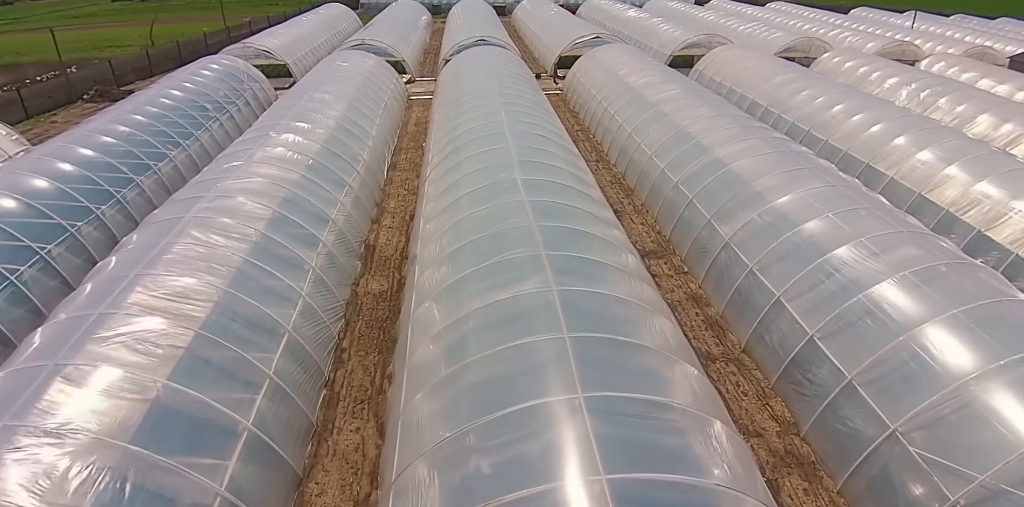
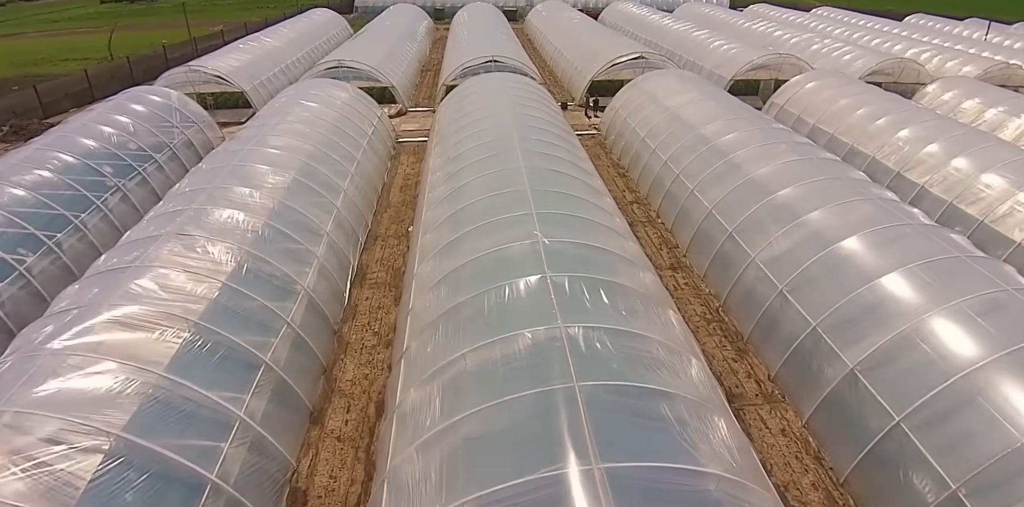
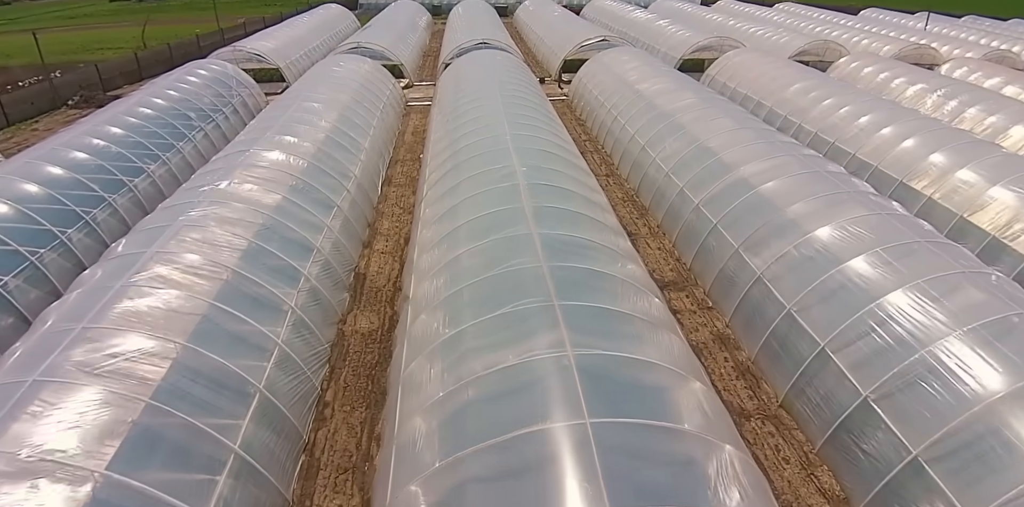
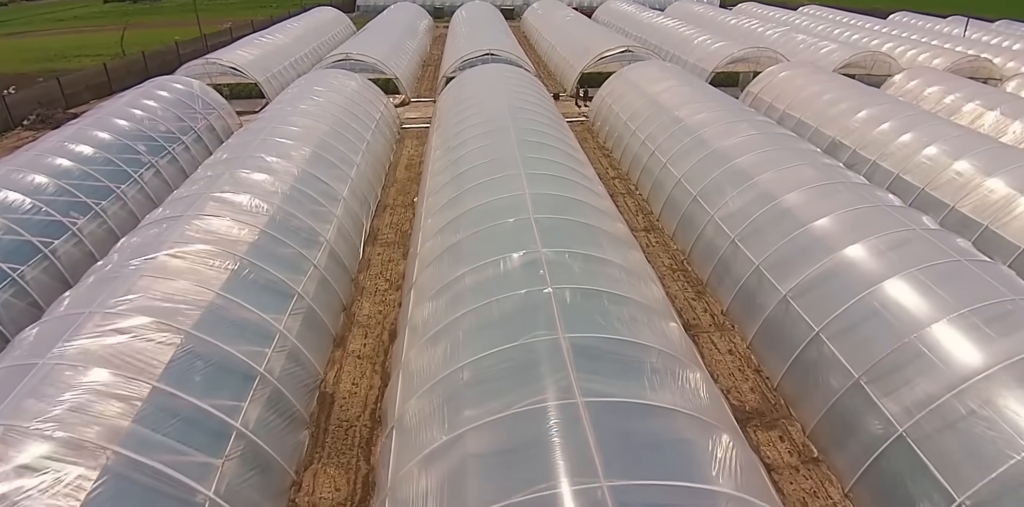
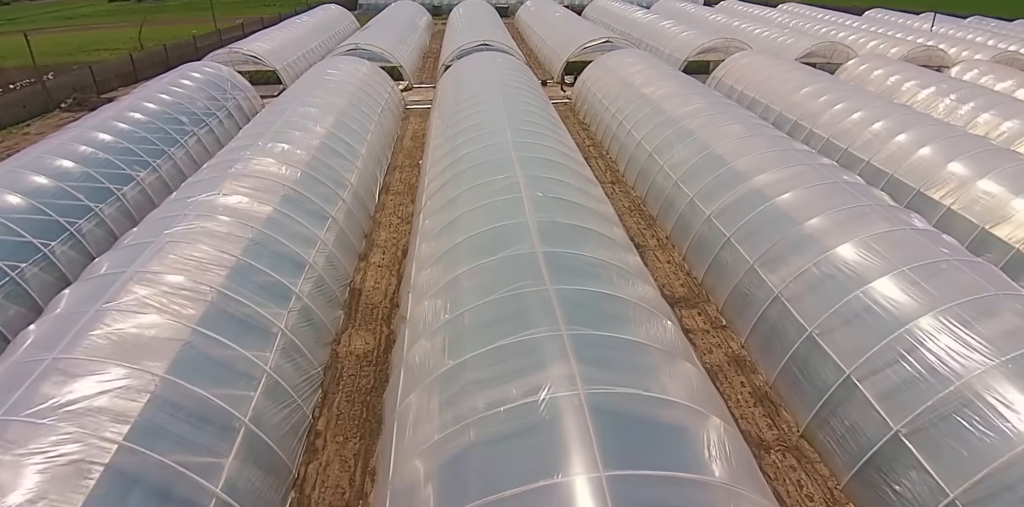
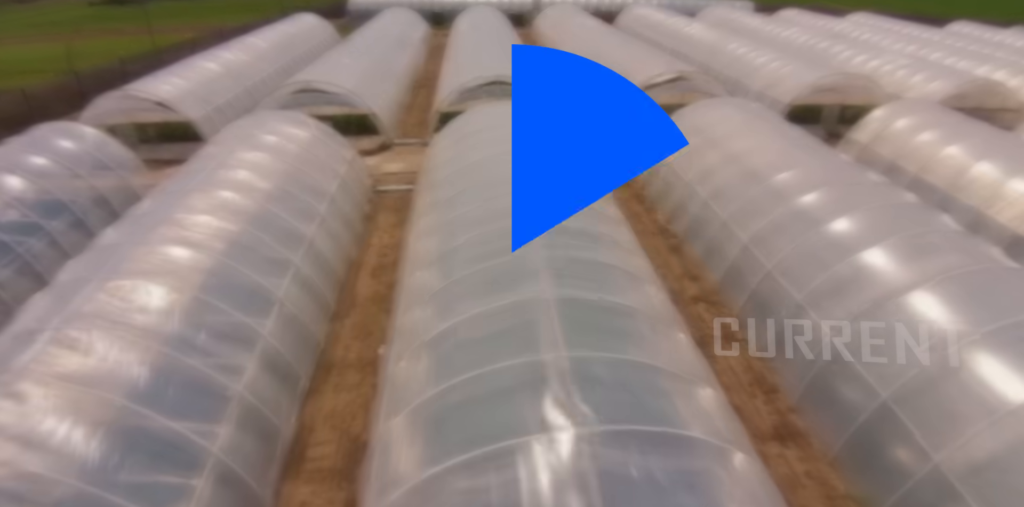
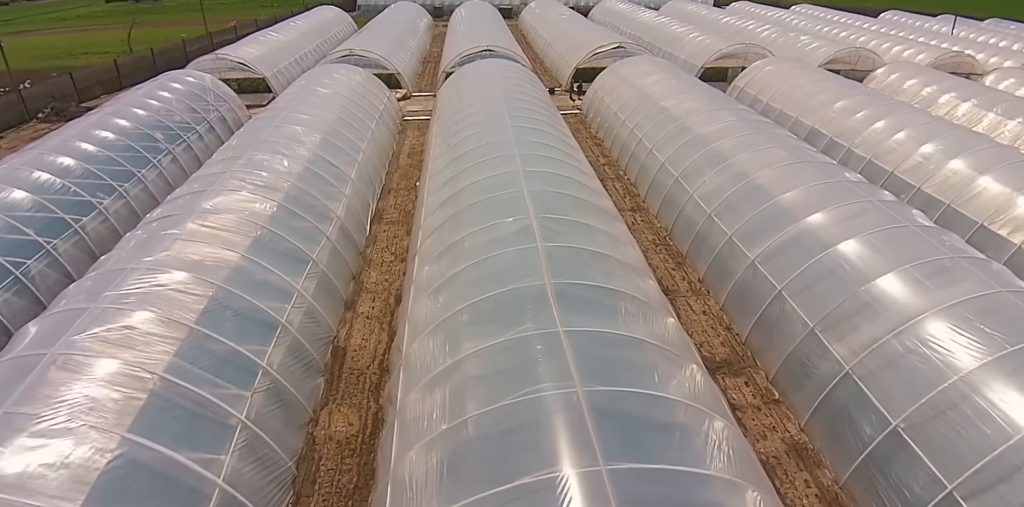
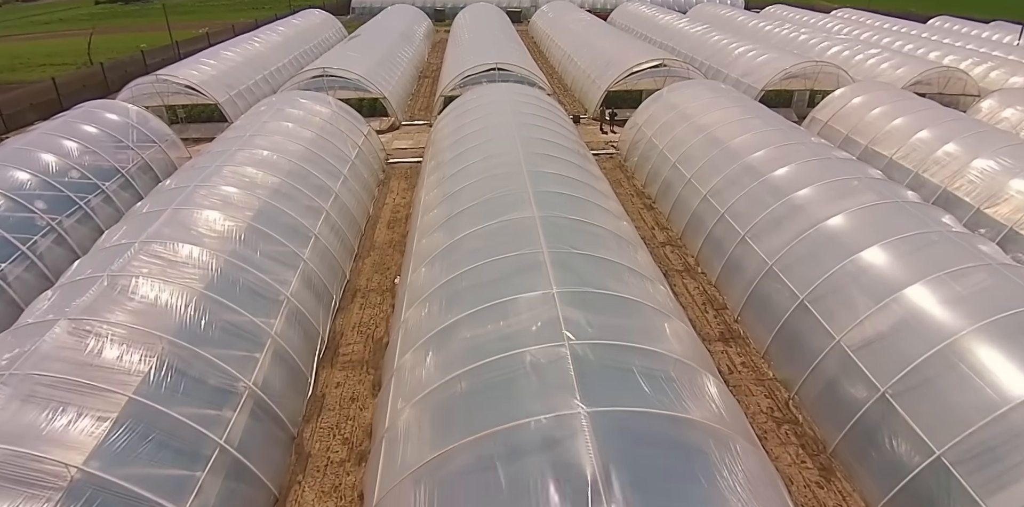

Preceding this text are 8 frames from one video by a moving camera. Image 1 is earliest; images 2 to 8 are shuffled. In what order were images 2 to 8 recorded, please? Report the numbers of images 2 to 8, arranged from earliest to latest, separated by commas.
3, 5, 7, 4, 2, 8, 6
